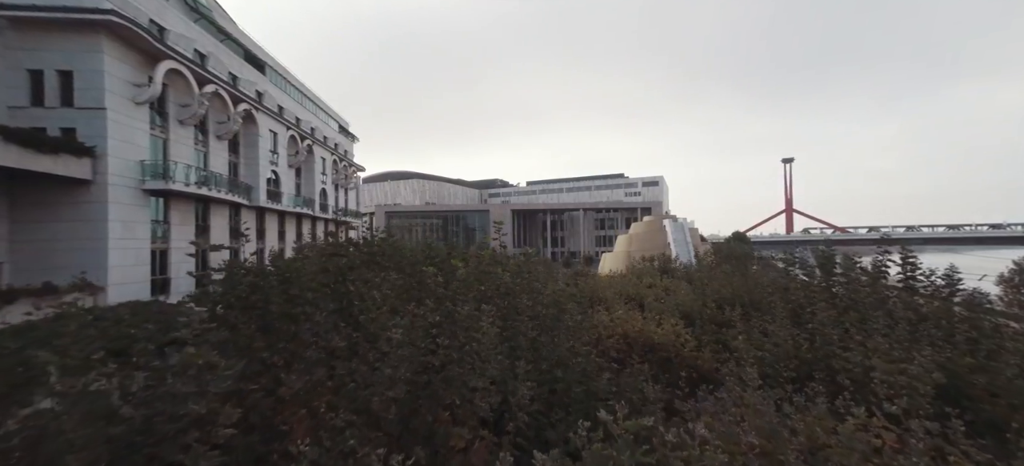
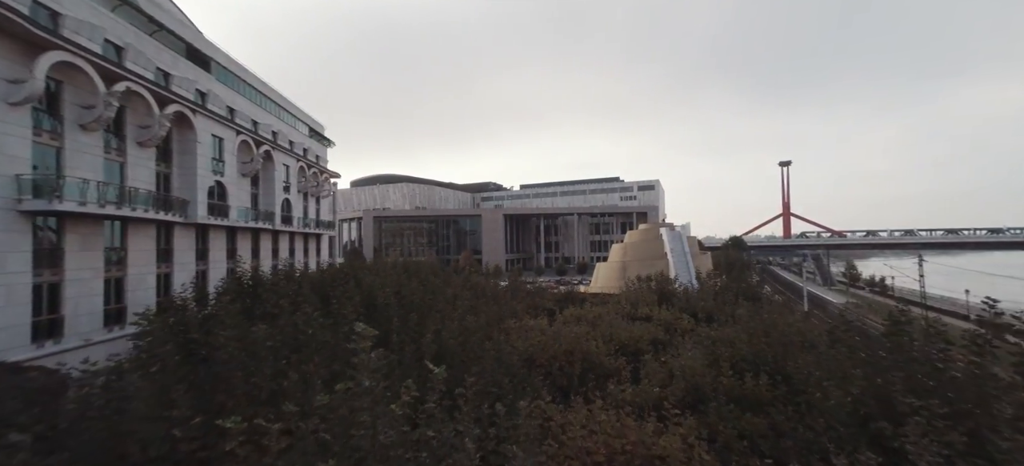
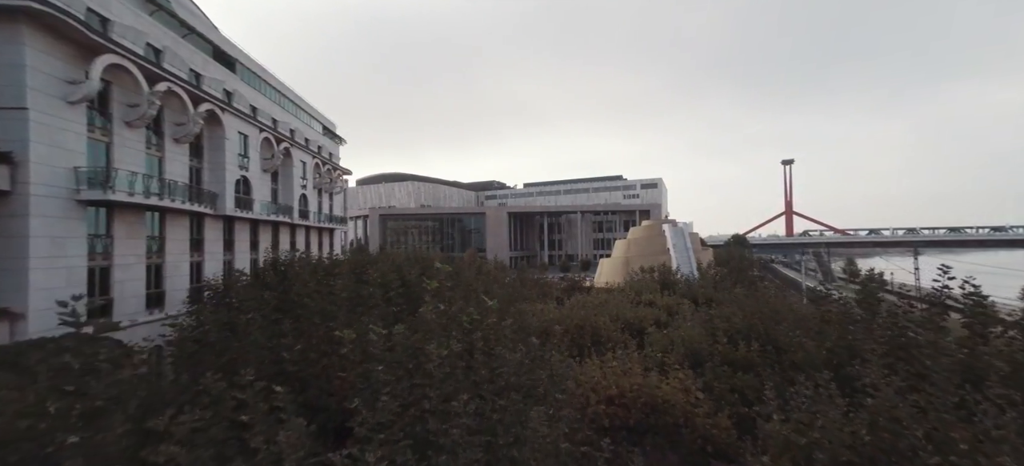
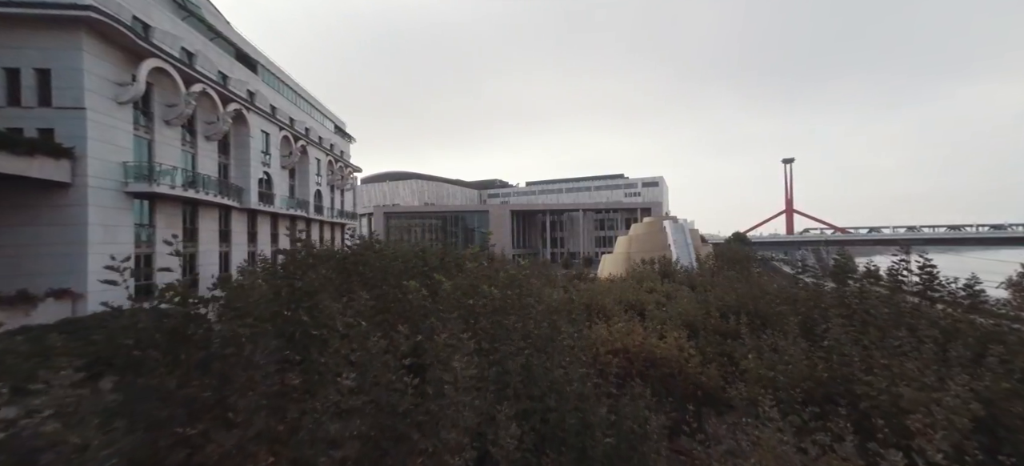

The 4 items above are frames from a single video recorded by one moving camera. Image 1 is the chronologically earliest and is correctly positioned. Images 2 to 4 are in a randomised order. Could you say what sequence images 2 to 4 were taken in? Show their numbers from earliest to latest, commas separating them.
4, 3, 2
